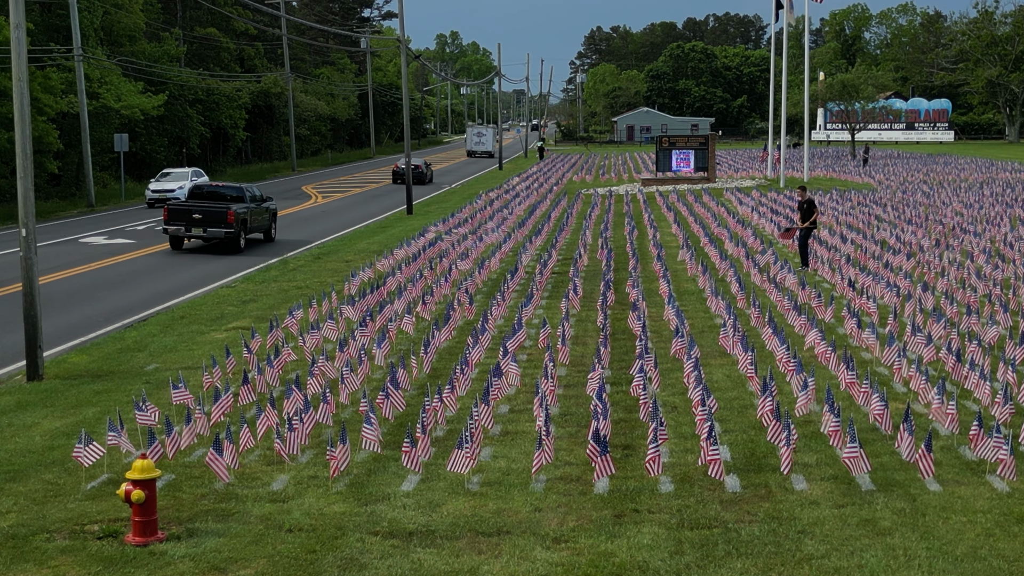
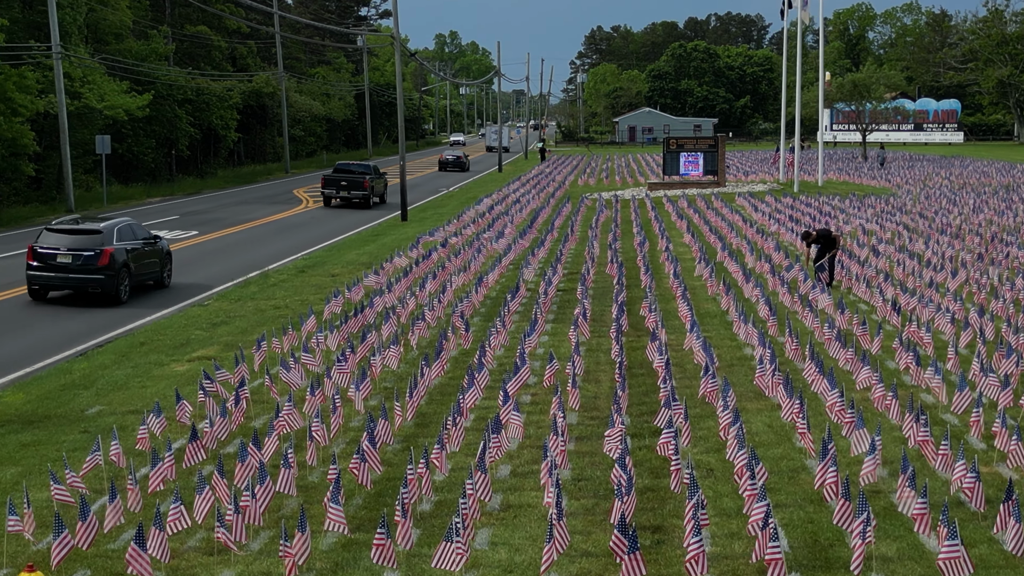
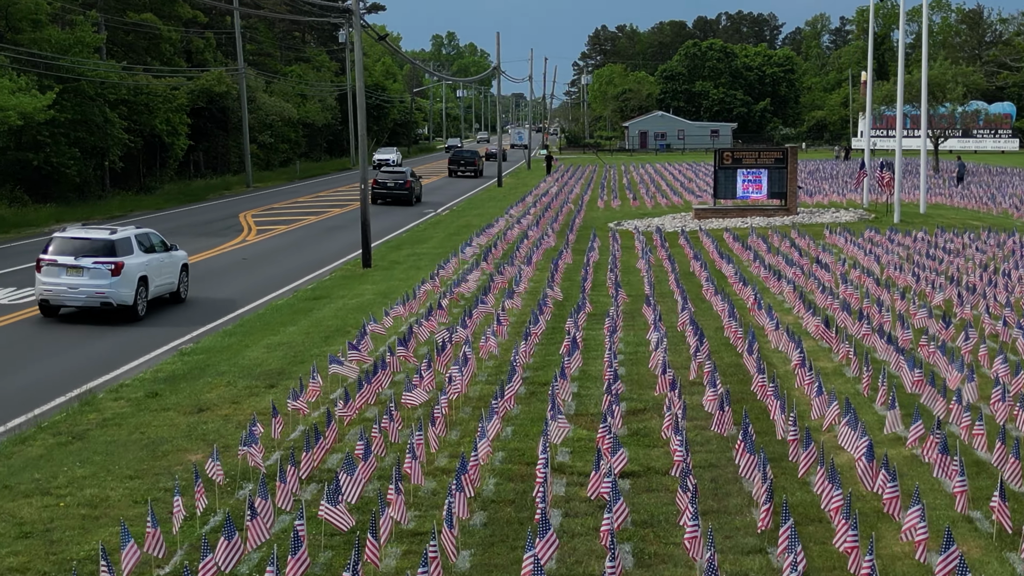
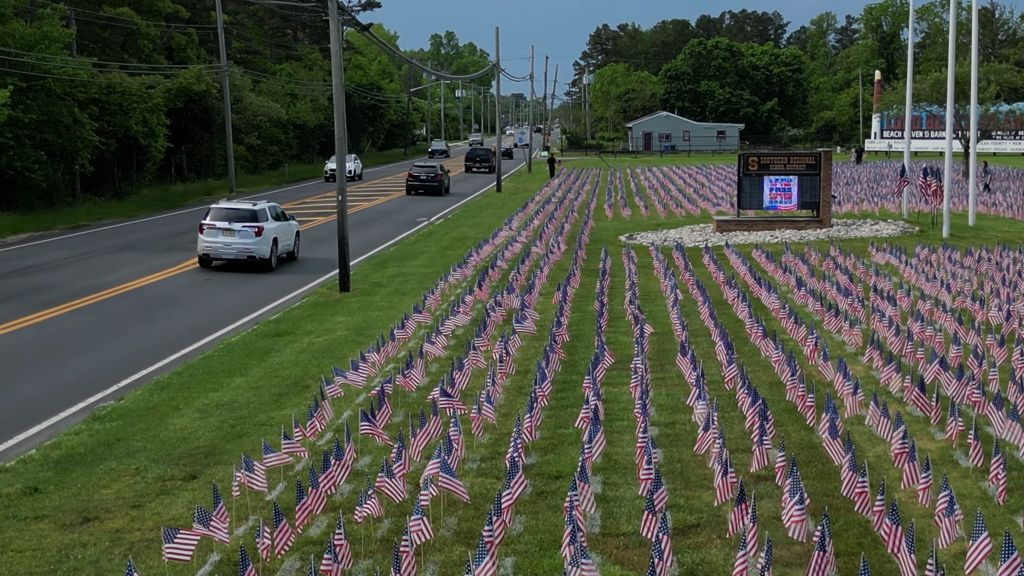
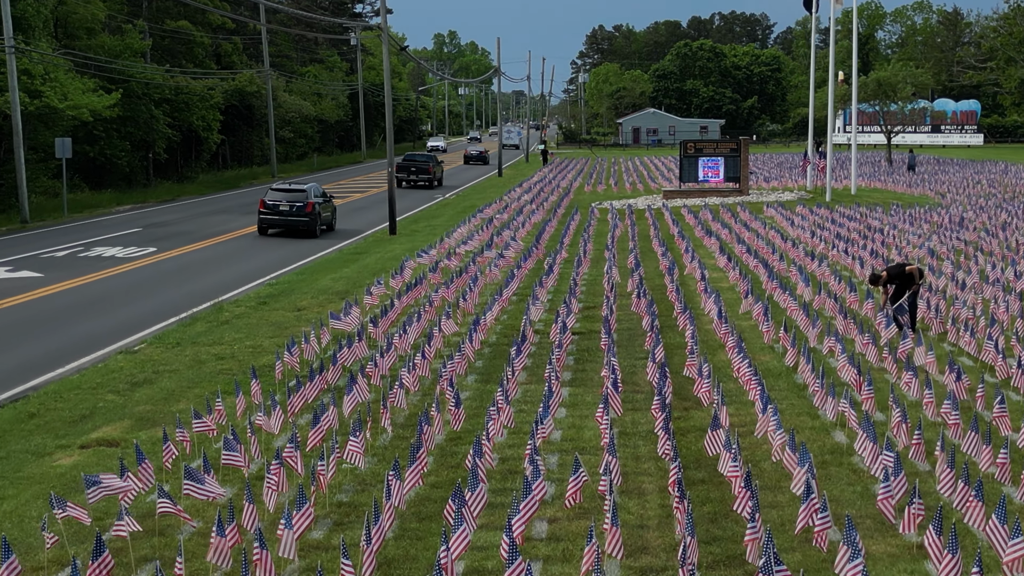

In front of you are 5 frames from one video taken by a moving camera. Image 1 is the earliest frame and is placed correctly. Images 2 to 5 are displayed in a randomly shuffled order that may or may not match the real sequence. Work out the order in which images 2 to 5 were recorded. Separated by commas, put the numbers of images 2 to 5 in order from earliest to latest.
2, 5, 3, 4
